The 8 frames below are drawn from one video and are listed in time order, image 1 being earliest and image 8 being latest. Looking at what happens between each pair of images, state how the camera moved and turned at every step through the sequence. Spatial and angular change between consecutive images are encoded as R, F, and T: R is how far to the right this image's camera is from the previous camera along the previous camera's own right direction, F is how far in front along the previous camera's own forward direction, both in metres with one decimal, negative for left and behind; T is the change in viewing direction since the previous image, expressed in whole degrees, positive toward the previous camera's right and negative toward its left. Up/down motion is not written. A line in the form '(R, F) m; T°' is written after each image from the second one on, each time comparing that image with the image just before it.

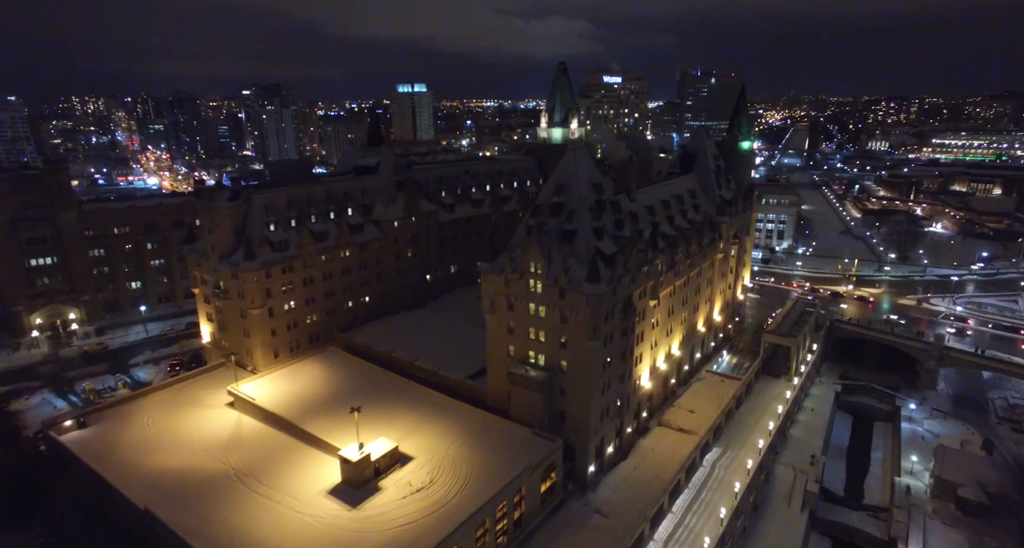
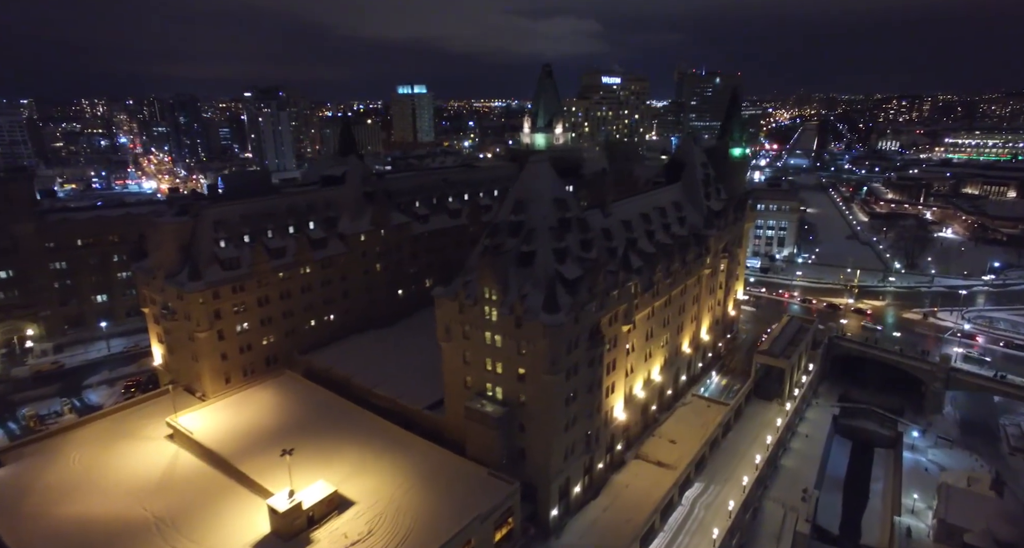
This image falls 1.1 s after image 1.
(+3.8, +3.9) m; -1°
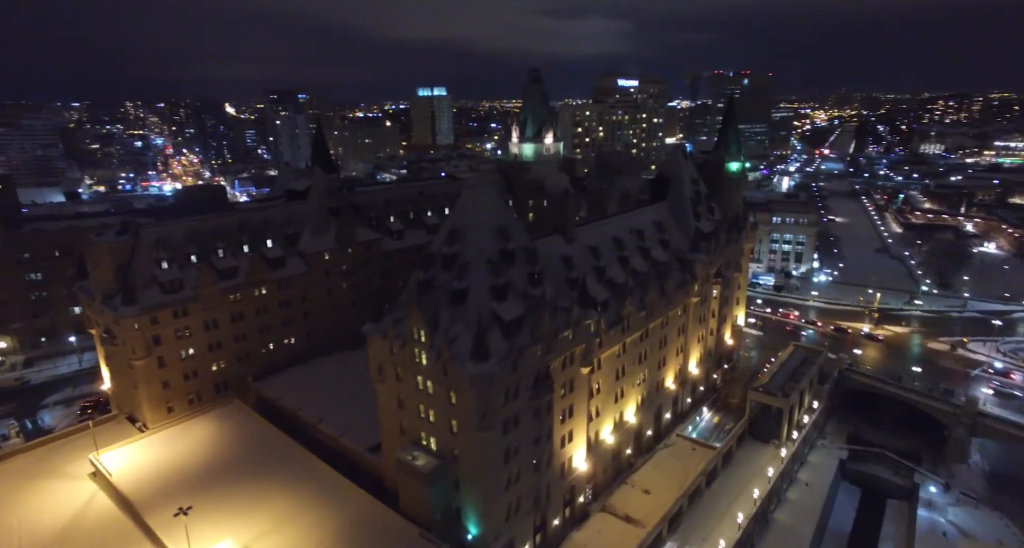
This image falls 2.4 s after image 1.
(+5.8, +4.7) m; -3°
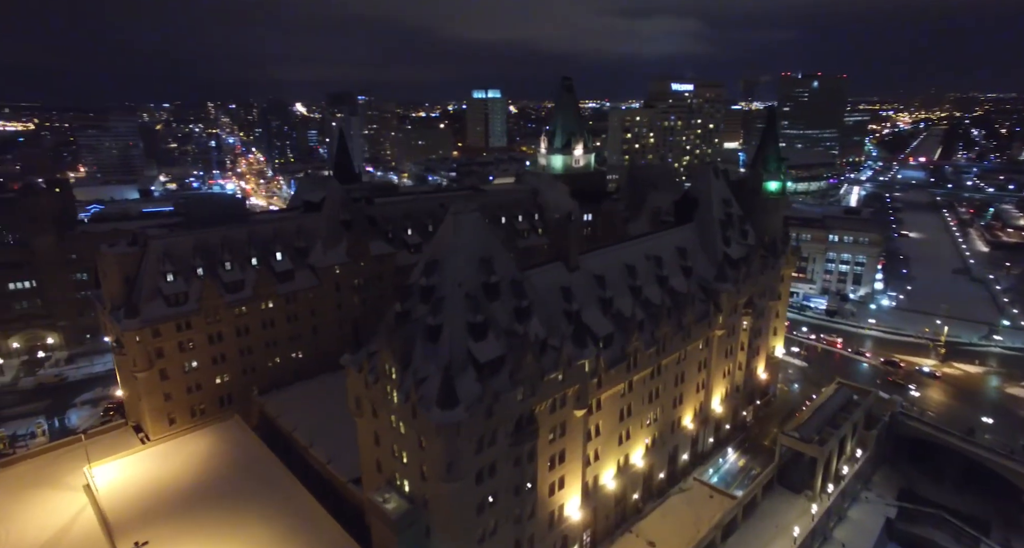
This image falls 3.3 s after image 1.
(+4.2, +3.0) m; -6°
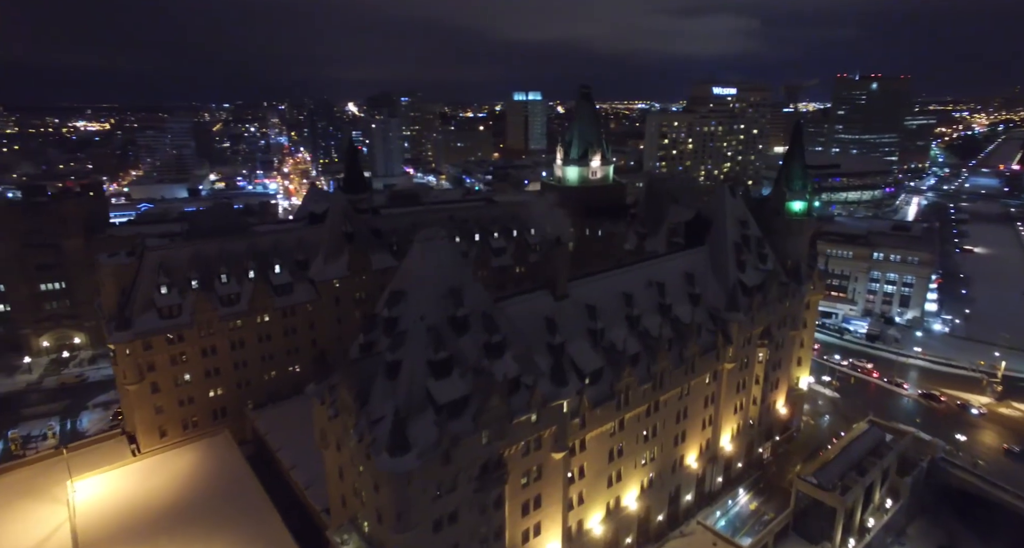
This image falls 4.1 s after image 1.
(+4.0, +2.6) m; -5°
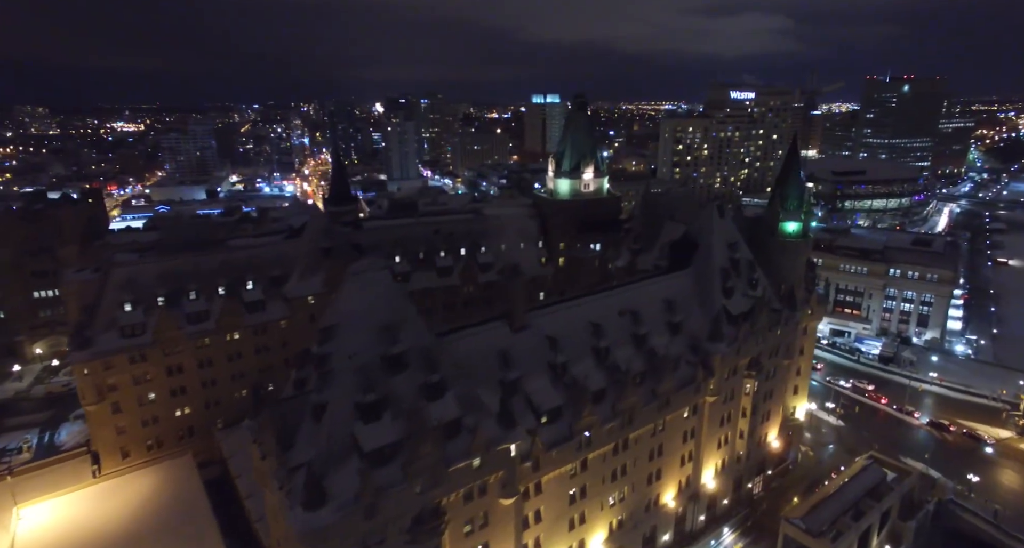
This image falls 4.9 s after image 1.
(+4.2, +2.4) m; -3°
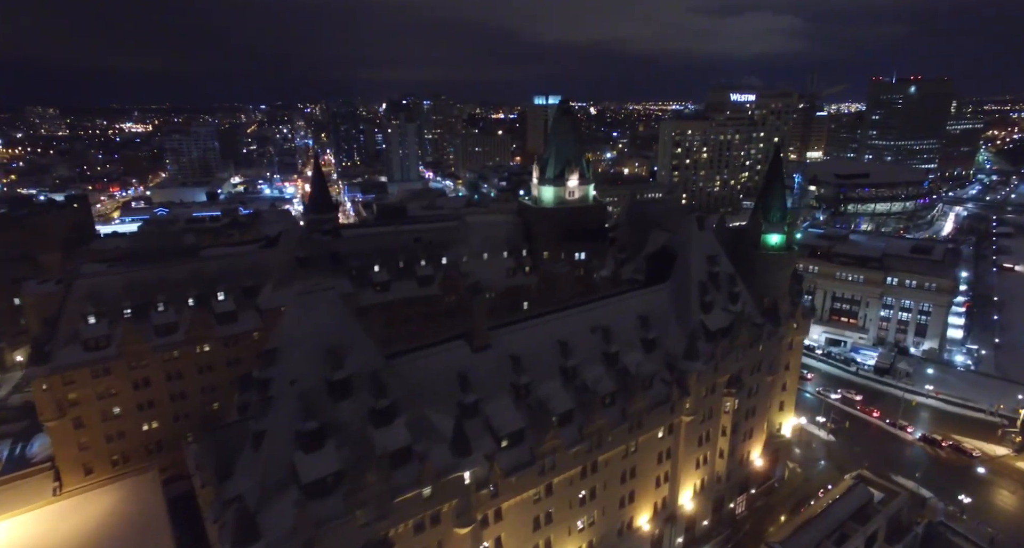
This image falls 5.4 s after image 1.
(+2.6, +1.3) m; -1°
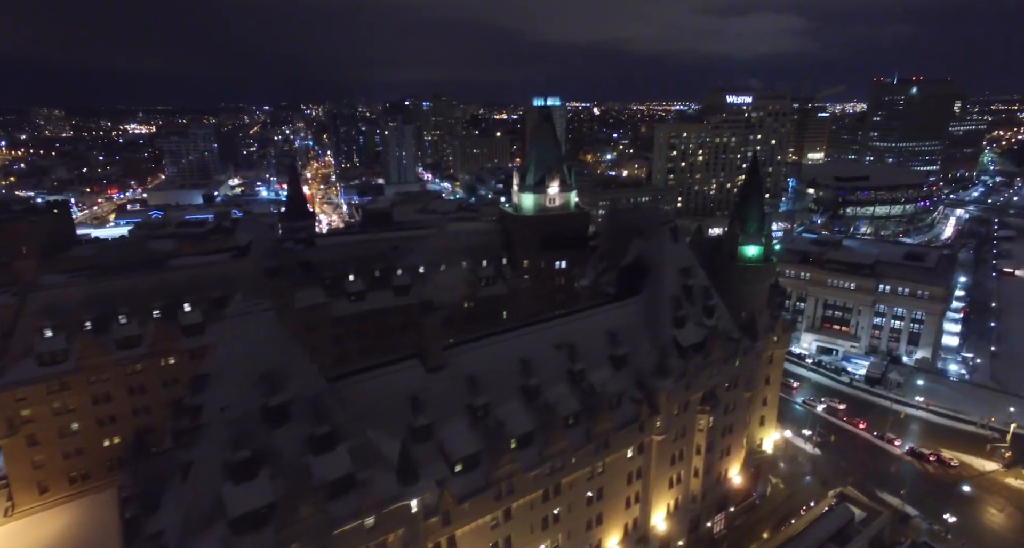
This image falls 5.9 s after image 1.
(+2.7, +1.3) m; 0°
